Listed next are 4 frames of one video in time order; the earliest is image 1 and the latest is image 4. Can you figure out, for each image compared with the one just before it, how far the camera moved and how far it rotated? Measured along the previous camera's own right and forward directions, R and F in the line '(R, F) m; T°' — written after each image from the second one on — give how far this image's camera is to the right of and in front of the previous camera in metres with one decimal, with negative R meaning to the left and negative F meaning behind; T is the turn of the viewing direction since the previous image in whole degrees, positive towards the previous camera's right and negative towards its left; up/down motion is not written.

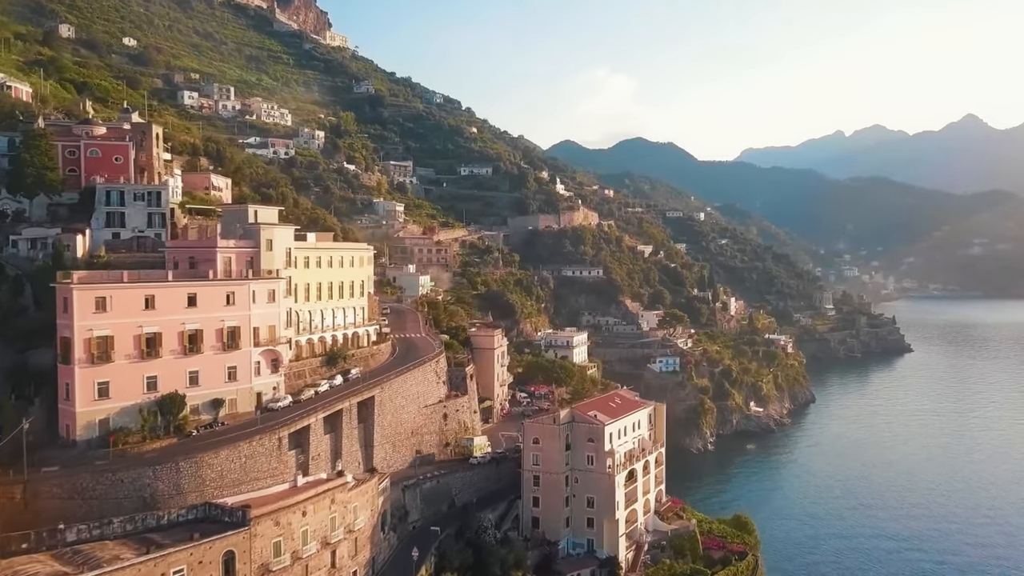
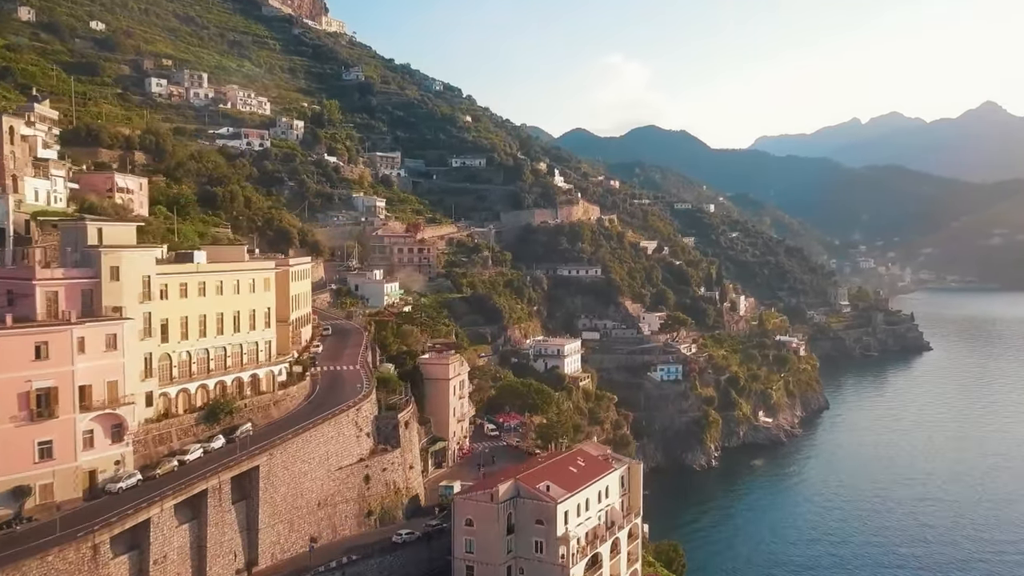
(+1.8, +4.6) m; -1°
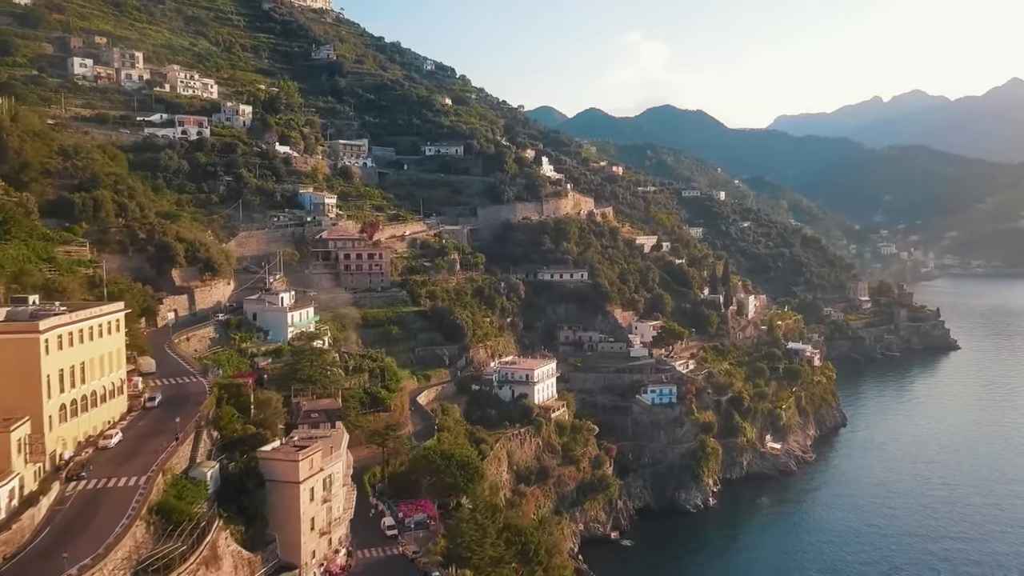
(+3.2, +7.6) m; -1°
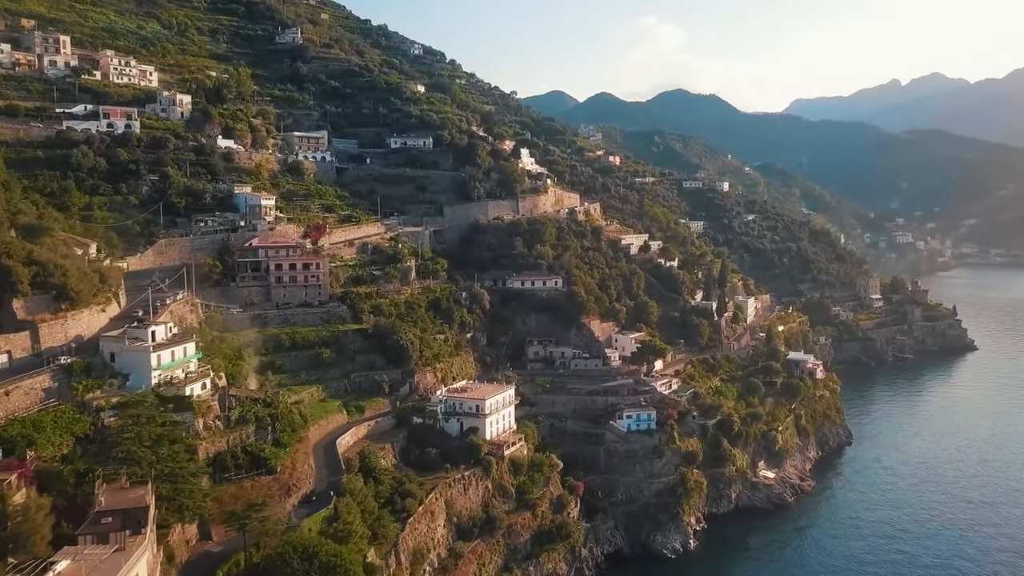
(+3.2, +5.7) m; -1°
